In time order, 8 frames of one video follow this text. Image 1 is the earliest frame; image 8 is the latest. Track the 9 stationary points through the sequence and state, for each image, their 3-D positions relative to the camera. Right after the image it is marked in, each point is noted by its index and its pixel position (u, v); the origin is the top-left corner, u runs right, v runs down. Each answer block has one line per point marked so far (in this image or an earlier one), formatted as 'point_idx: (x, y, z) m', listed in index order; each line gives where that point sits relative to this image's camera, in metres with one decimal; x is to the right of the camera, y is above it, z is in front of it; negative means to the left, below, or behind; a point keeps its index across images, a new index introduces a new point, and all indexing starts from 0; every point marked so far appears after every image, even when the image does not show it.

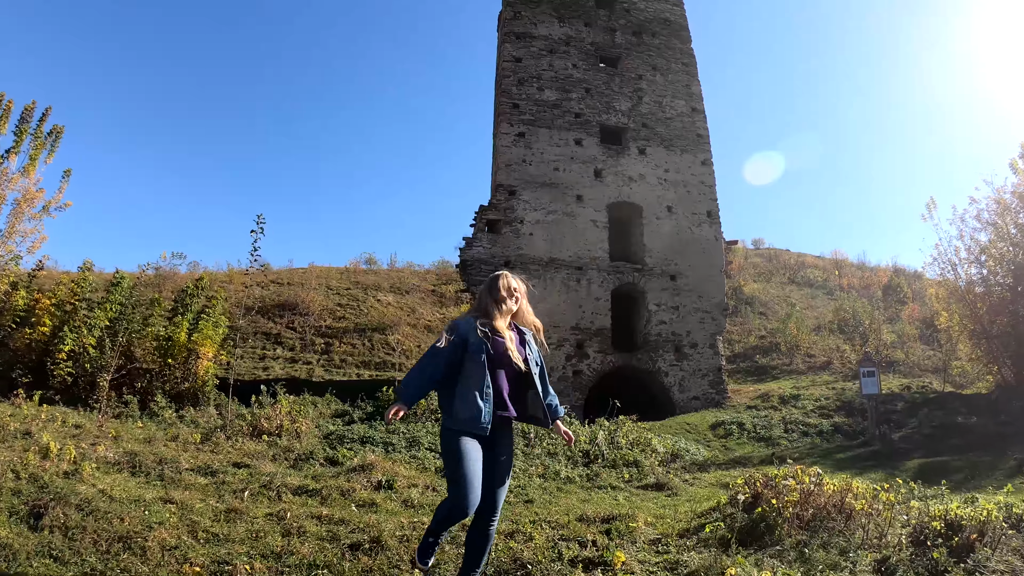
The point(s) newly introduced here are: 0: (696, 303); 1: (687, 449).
0: (+4.2, -0.3, +12.8) m
1: (+2.2, -2.0, +6.8) m
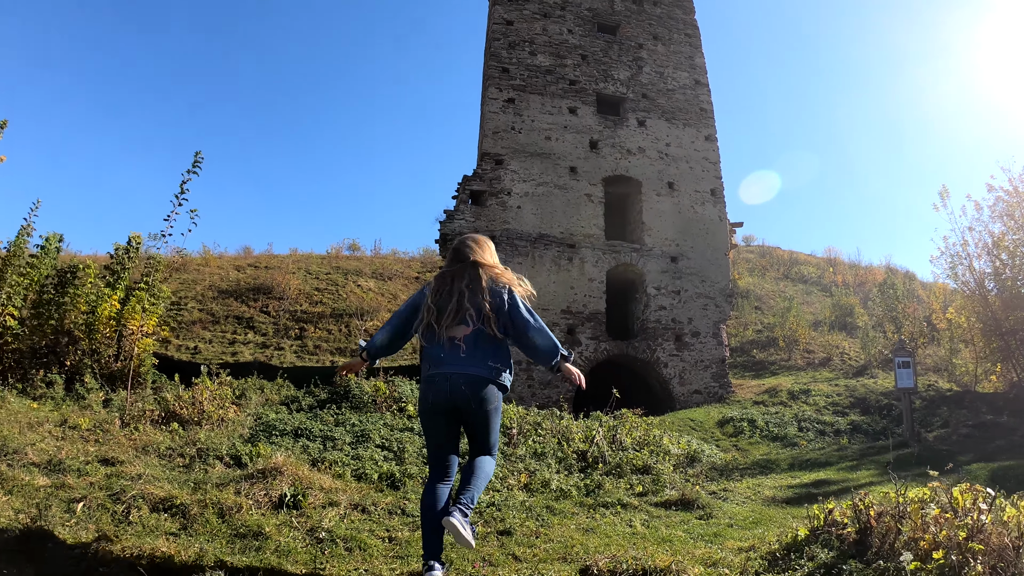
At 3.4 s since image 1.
0: (+3.8, 0.0, +11.6) m
1: (+1.9, -1.7, +5.6) m
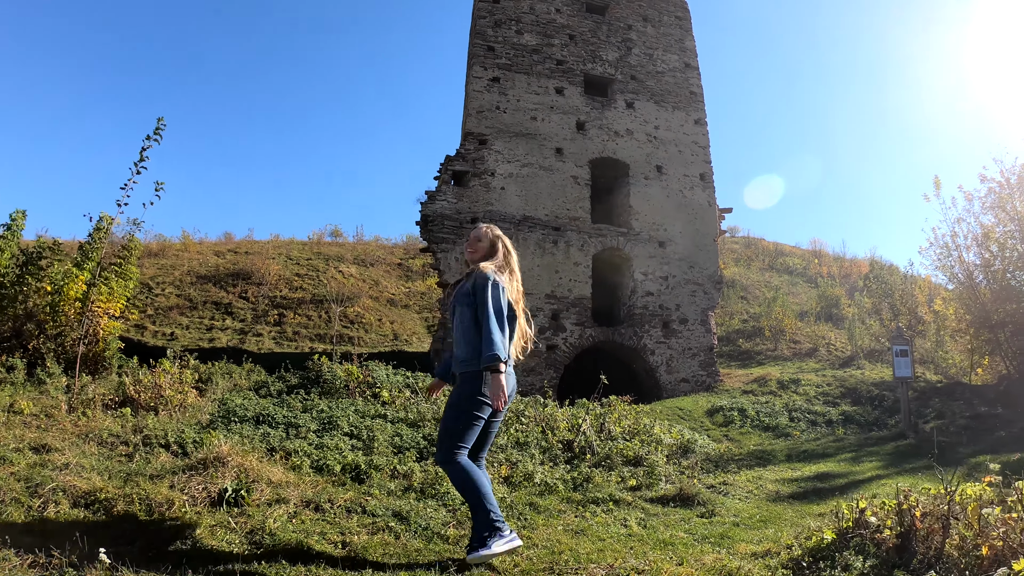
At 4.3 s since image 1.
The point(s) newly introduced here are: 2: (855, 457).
0: (+3.5, +0.3, +11.3) m
1: (+1.7, -1.5, +5.3) m
2: (+3.0, -1.5, +4.8) m
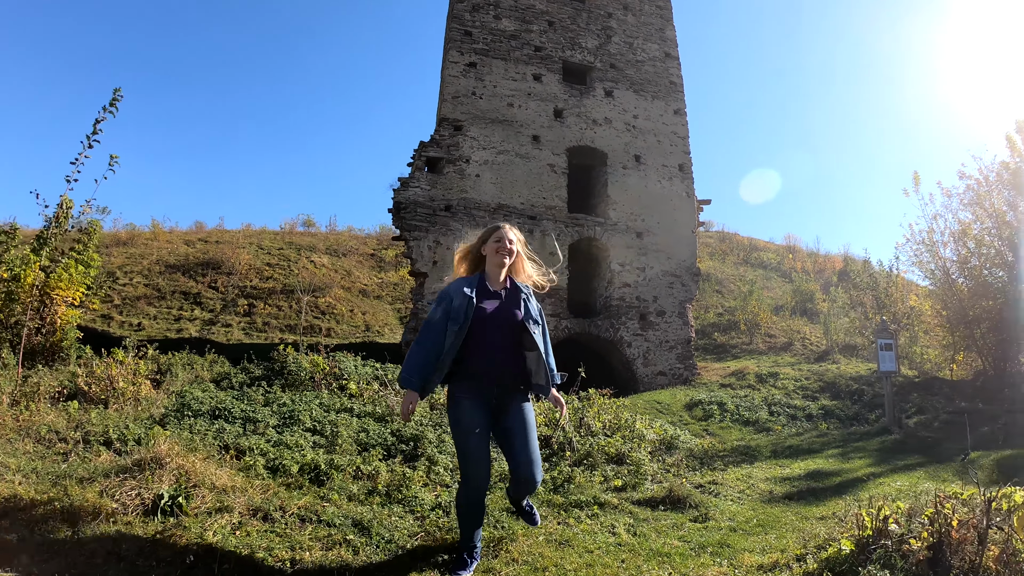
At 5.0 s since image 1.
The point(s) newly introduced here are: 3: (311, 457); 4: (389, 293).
0: (+3.0, +0.5, +11.1) m
1: (+1.5, -1.4, +5.1) m
2: (+2.8, -1.4, +4.6) m
3: (-1.2, -1.0, +3.3) m
4: (-3.8, -0.1, +16.4) m
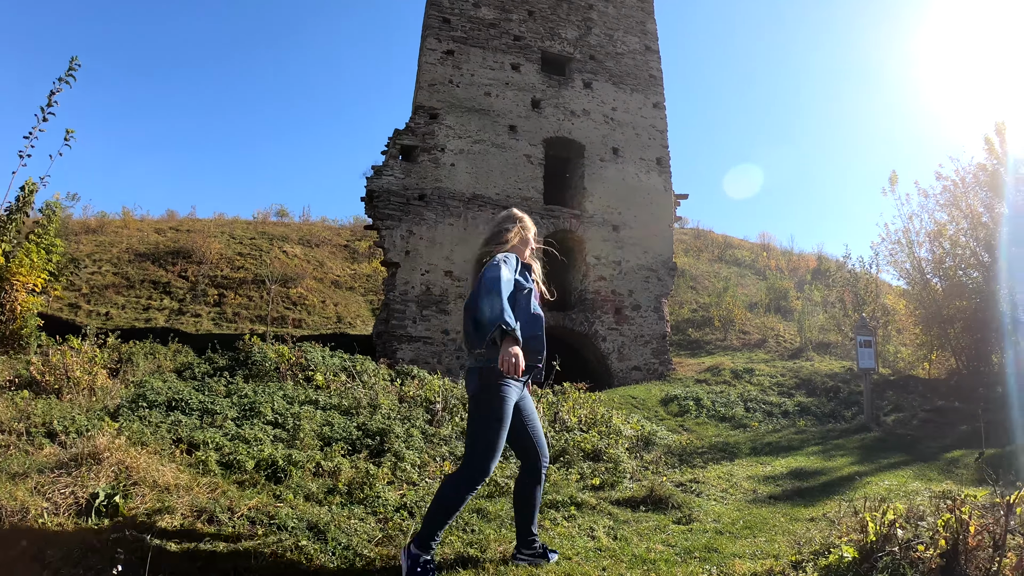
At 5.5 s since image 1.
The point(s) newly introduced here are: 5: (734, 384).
0: (+2.6, +0.6, +11.0) m
1: (+1.3, -1.3, +5.0) m
2: (+2.6, -1.4, +4.6) m
3: (-1.4, -0.9, +3.1) m
4: (-4.4, +0.1, +16.0) m
5: (+3.8, -1.6, +9.3) m
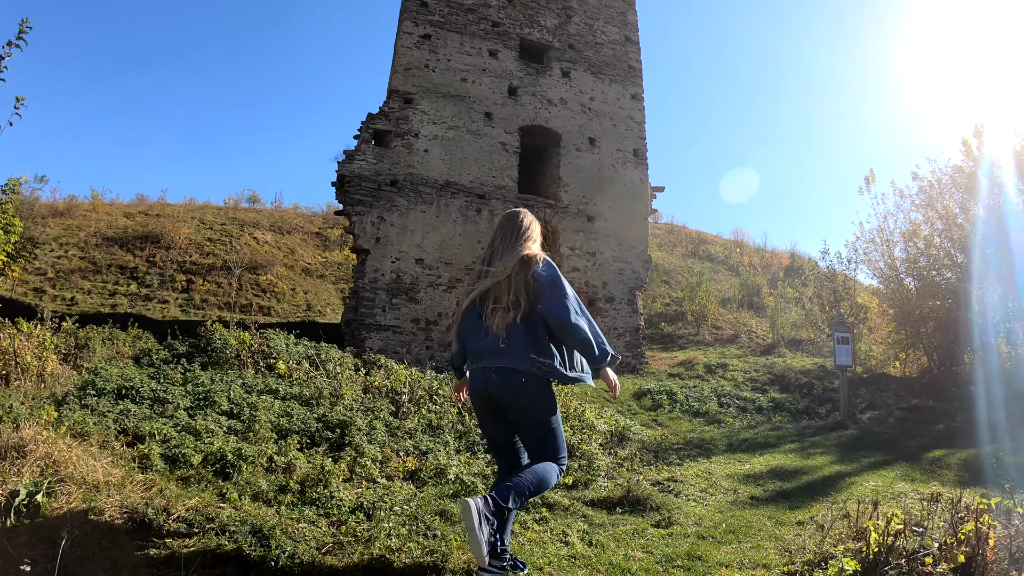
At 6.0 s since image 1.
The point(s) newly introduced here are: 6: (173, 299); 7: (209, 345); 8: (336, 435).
0: (+2.2, +0.7, +10.9) m
1: (+1.0, -1.2, +4.8) m
2: (+2.4, -1.3, +4.5) m
3: (-1.5, -0.8, +2.8) m
4: (-5.1, +0.4, +15.6) m
5: (+3.4, -1.6, +9.3) m
6: (-7.6, -0.2, +12.3) m
7: (-3.0, -0.6, +5.3) m
8: (-1.1, -0.9, +3.4) m
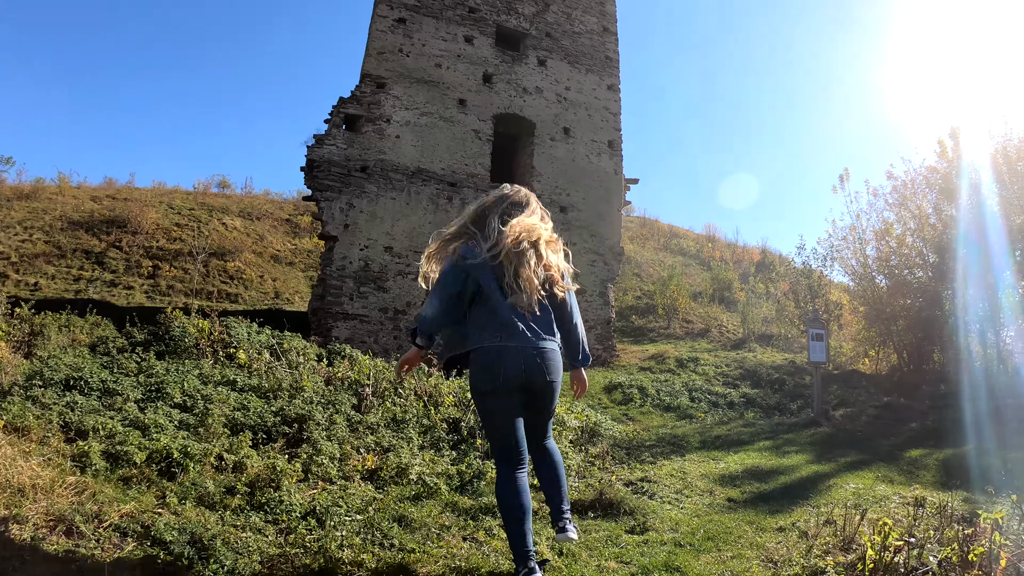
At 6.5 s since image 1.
0: (+1.7, +0.8, +10.9) m
1: (+0.8, -1.2, +4.7) m
2: (+2.1, -1.3, +4.4) m
3: (-1.7, -0.8, +2.6) m
4: (-5.7, +0.7, +15.3) m
5: (+3.0, -1.5, +9.3) m
6: (-8.1, +0.1, +11.8) m
7: (-3.2, -0.4, +5.1) m
8: (-1.3, -0.9, +3.3) m
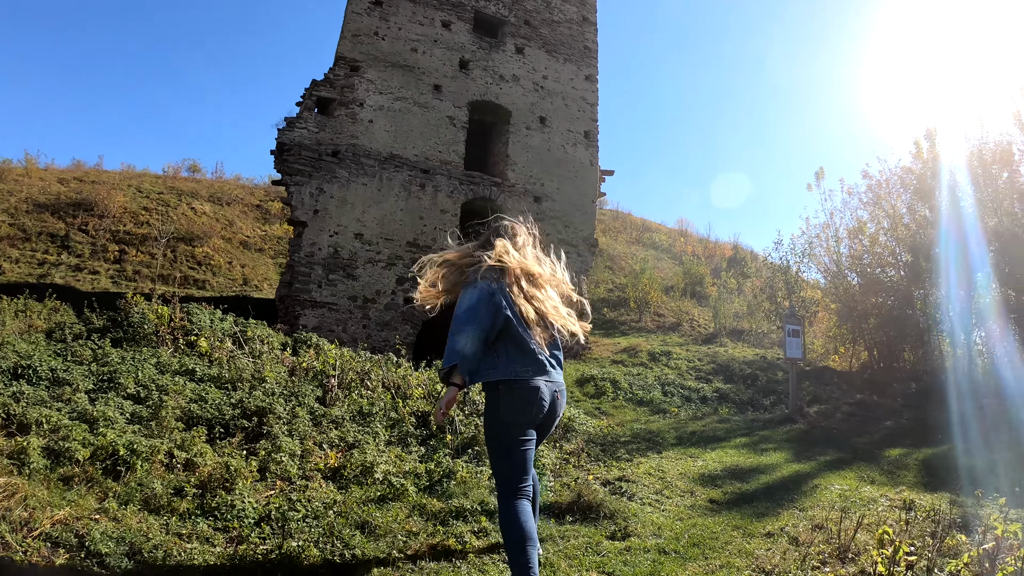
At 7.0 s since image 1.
0: (+1.3, +0.9, +10.8) m
1: (+0.6, -1.1, +4.7) m
2: (+1.9, -1.3, +4.4) m
3: (-1.8, -0.7, +2.4) m
4: (-6.3, +1.1, +14.9) m
5: (+2.6, -1.4, +9.3) m
6: (-8.6, +0.4, +11.3) m
7: (-3.4, -0.3, +4.8) m
8: (-1.4, -0.8, +3.1) m
